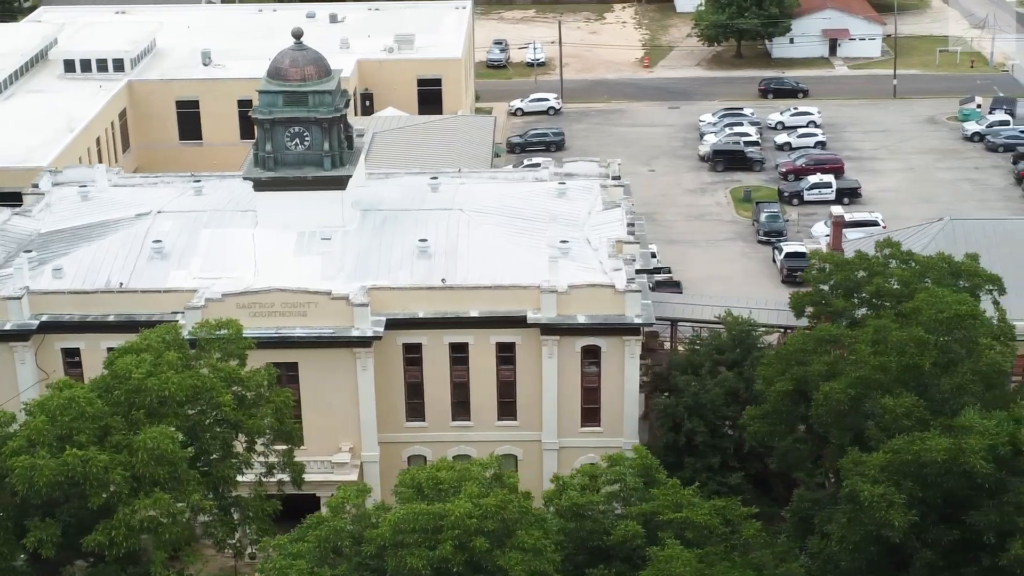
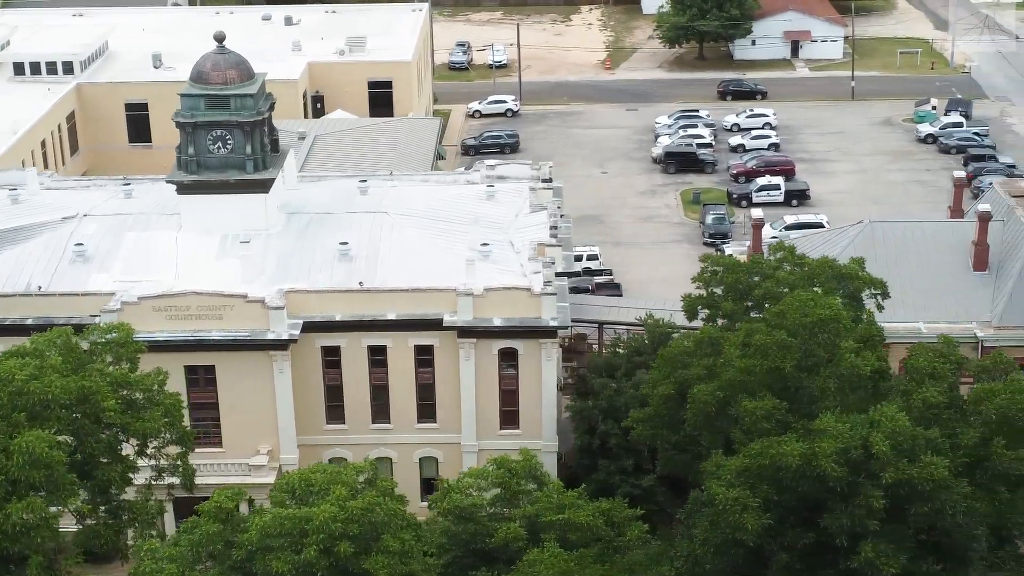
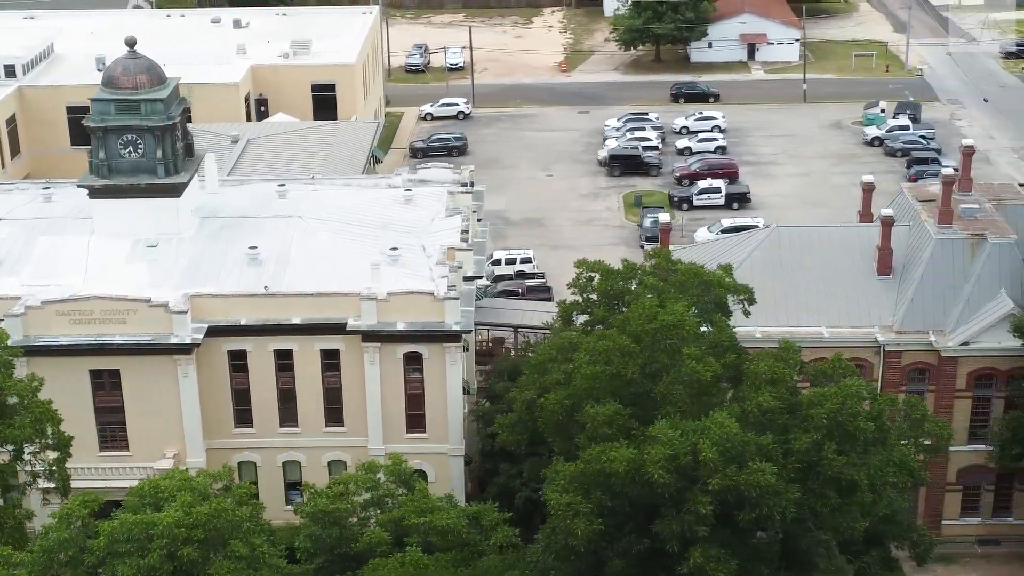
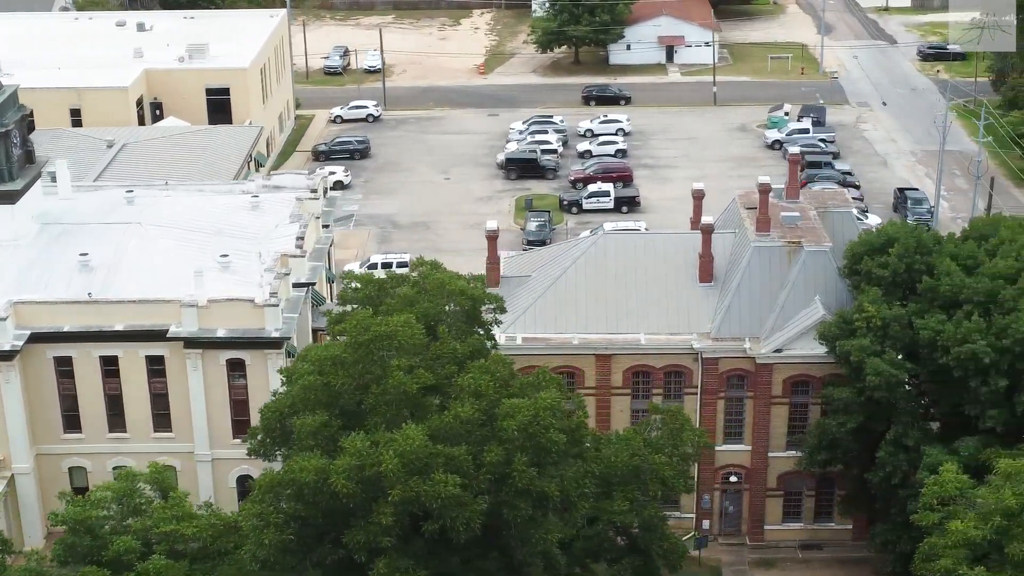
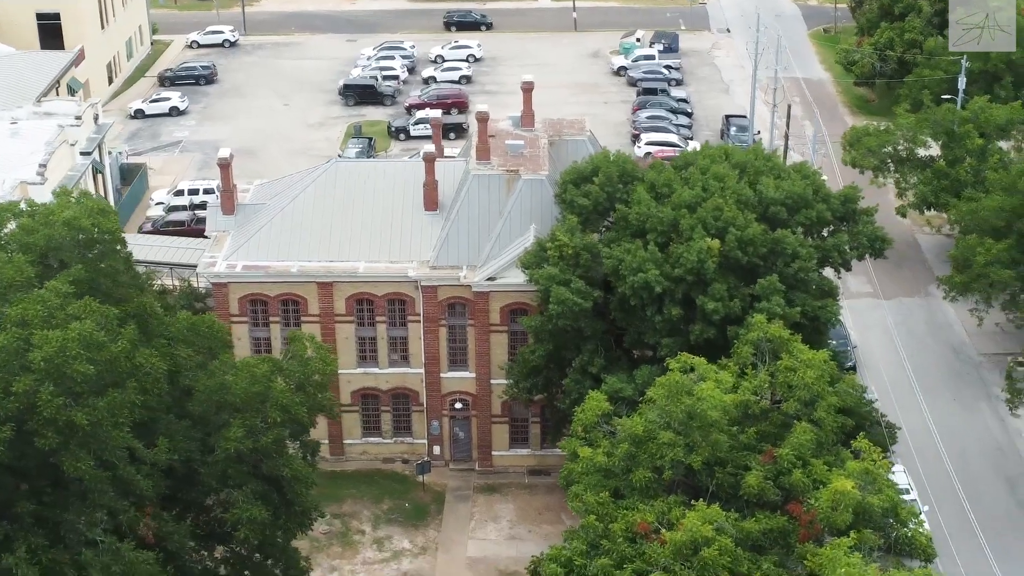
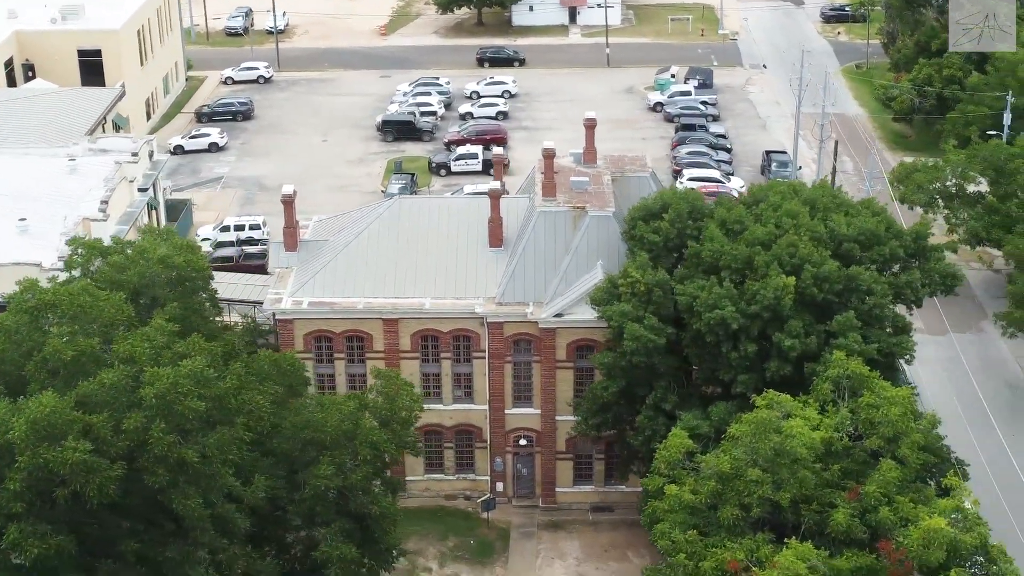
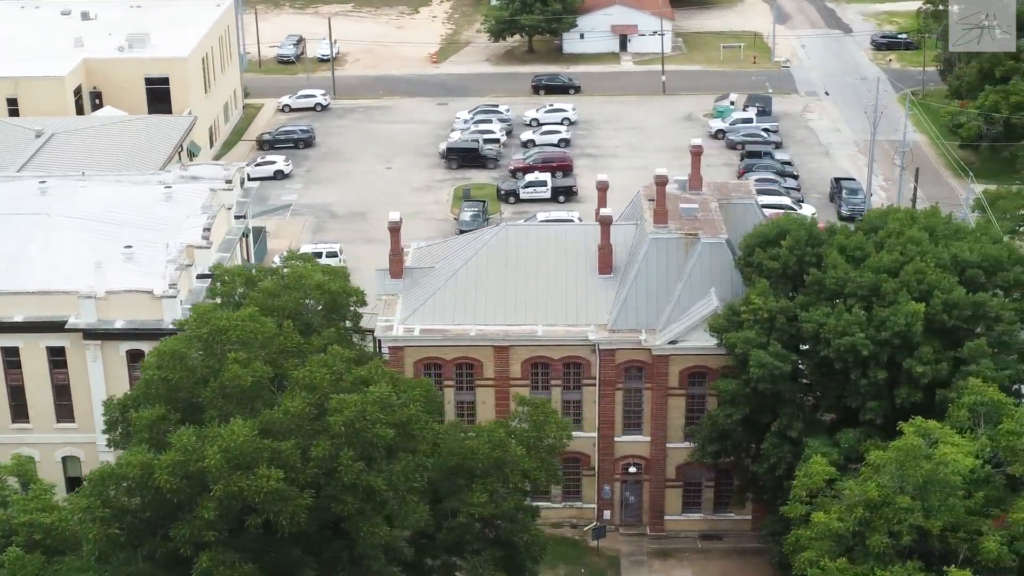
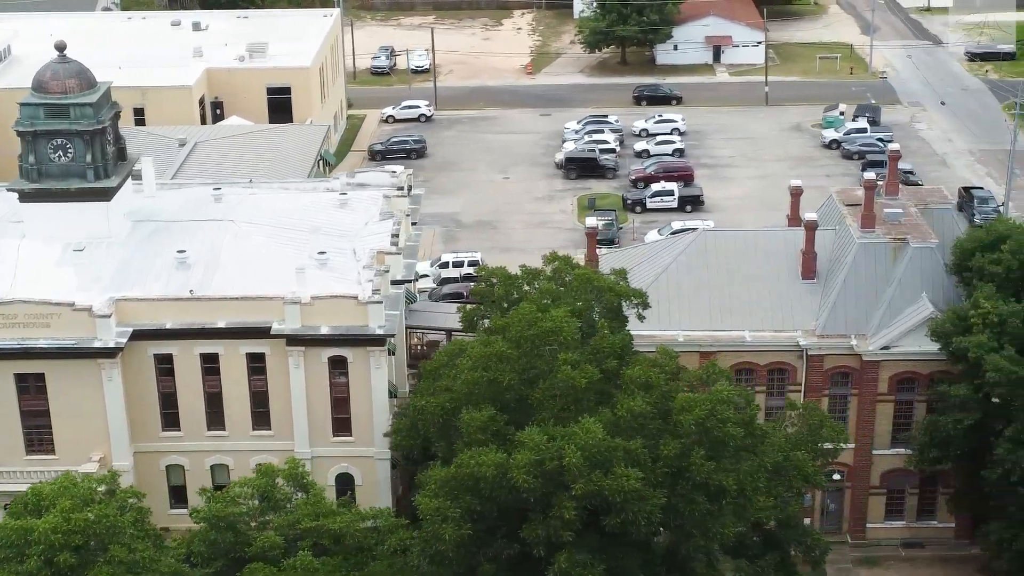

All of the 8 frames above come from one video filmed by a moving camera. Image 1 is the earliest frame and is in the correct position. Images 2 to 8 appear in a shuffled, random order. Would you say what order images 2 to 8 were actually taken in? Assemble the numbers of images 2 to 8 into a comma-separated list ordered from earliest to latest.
2, 3, 8, 4, 7, 6, 5
